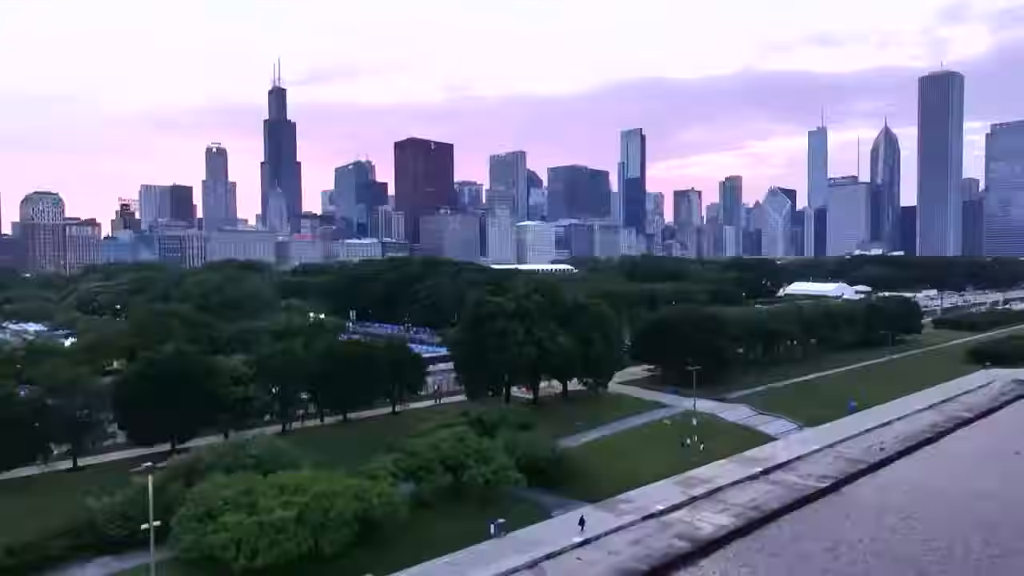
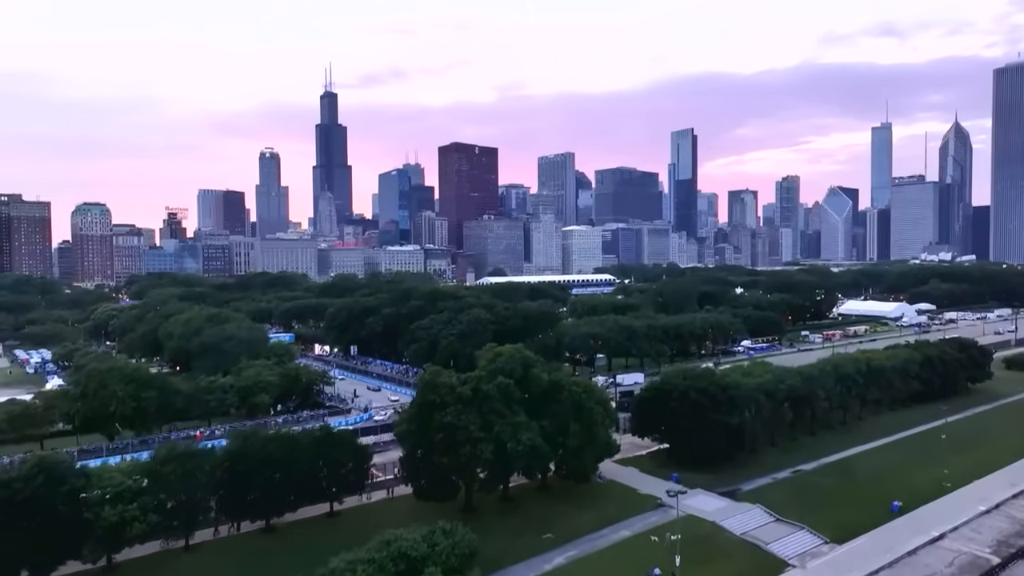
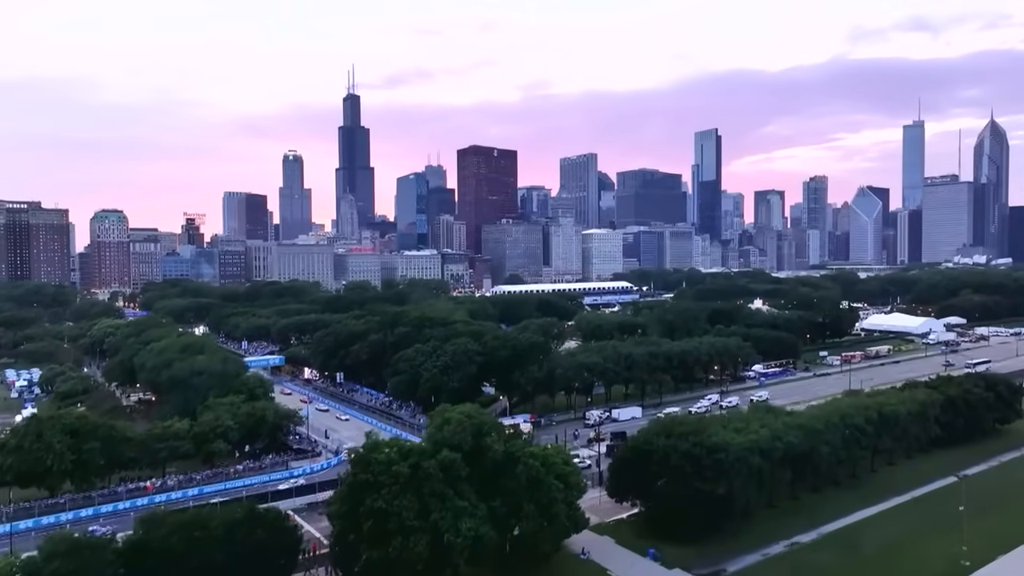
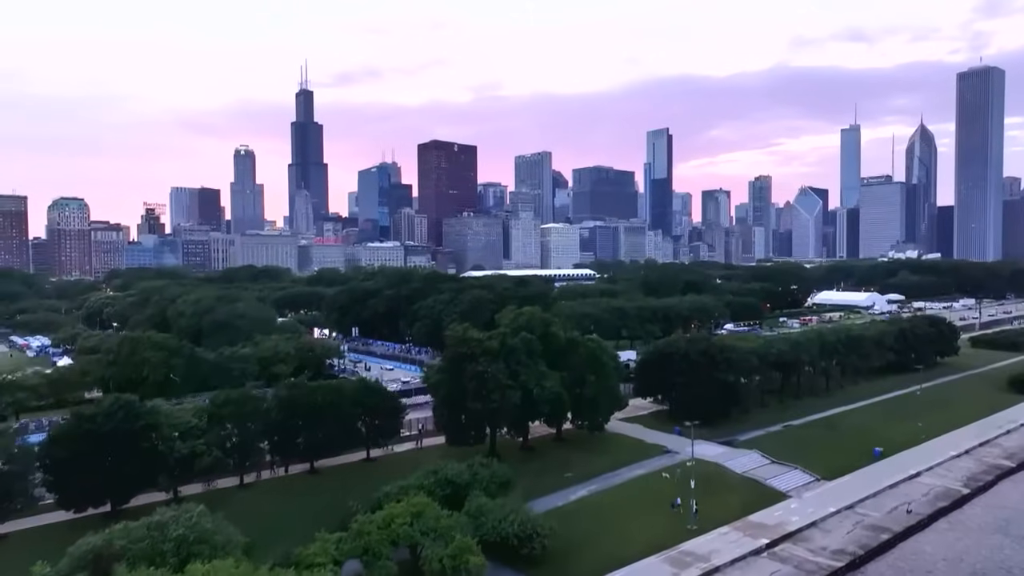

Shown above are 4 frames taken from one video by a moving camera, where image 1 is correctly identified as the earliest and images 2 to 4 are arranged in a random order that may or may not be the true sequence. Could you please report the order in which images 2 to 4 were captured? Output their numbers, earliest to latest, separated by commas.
4, 2, 3
